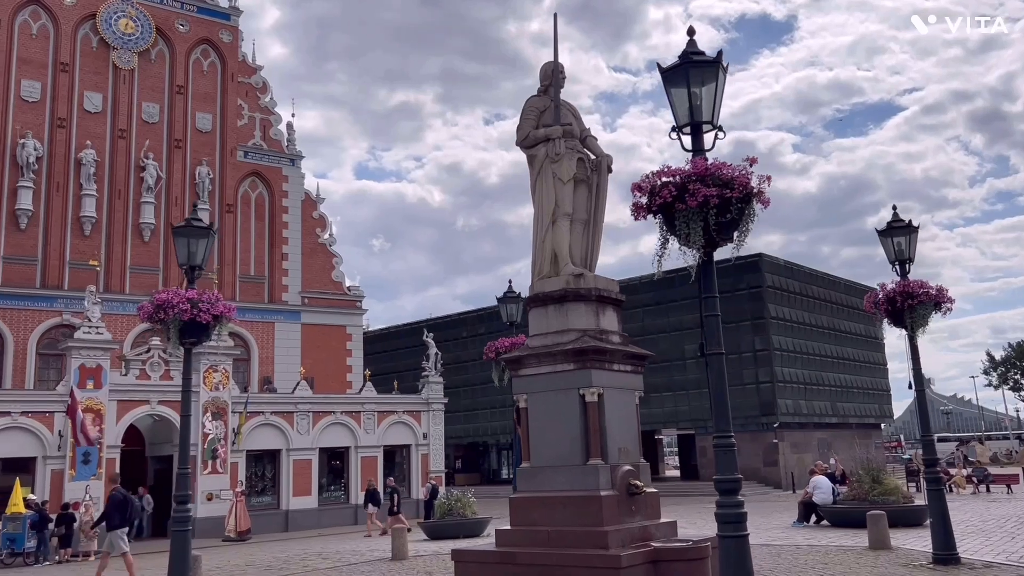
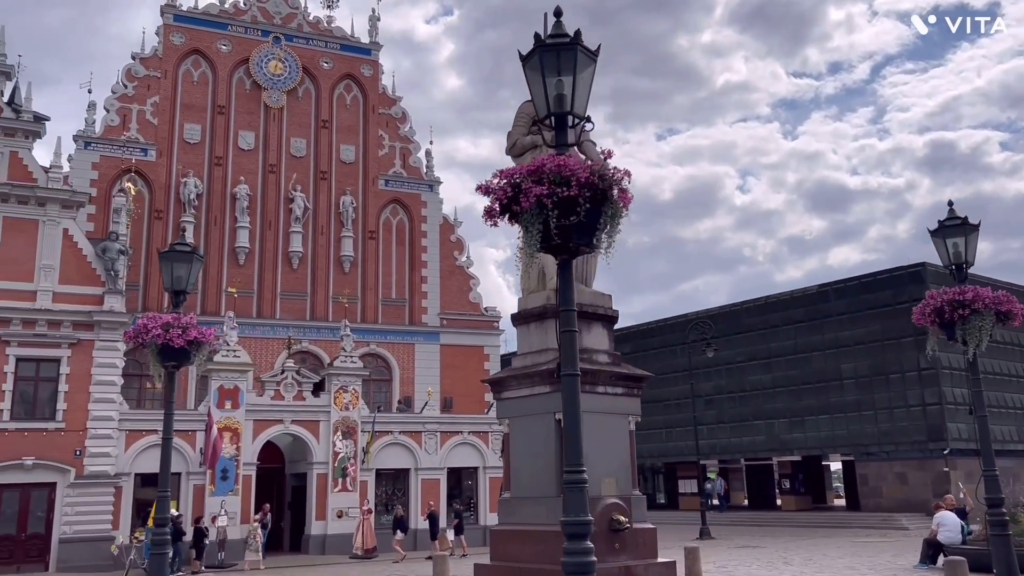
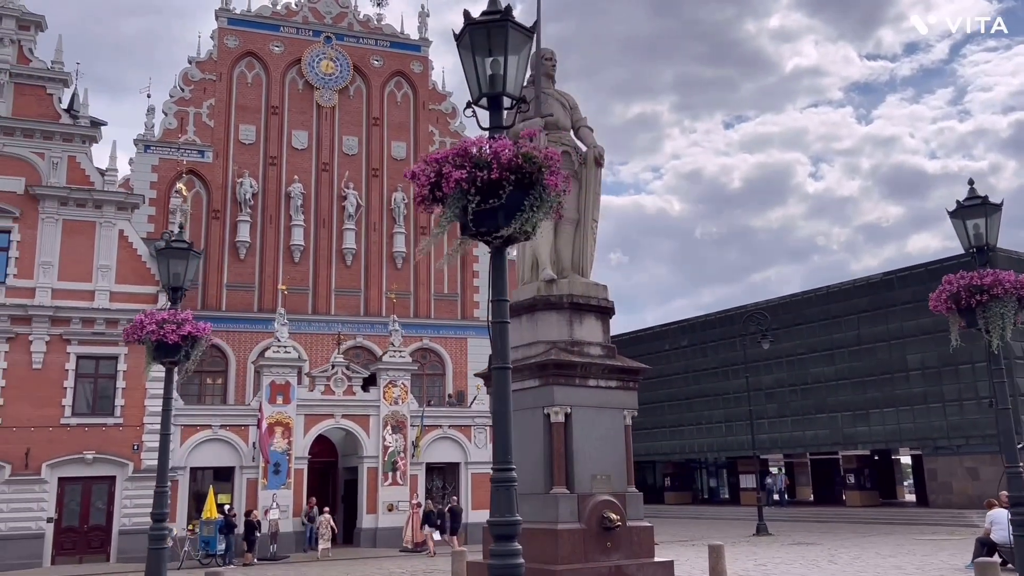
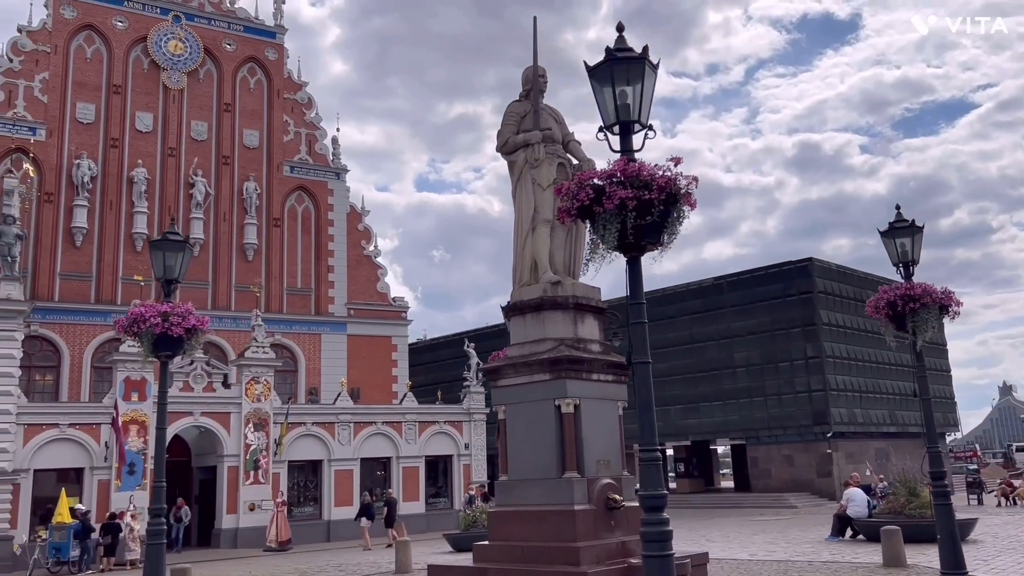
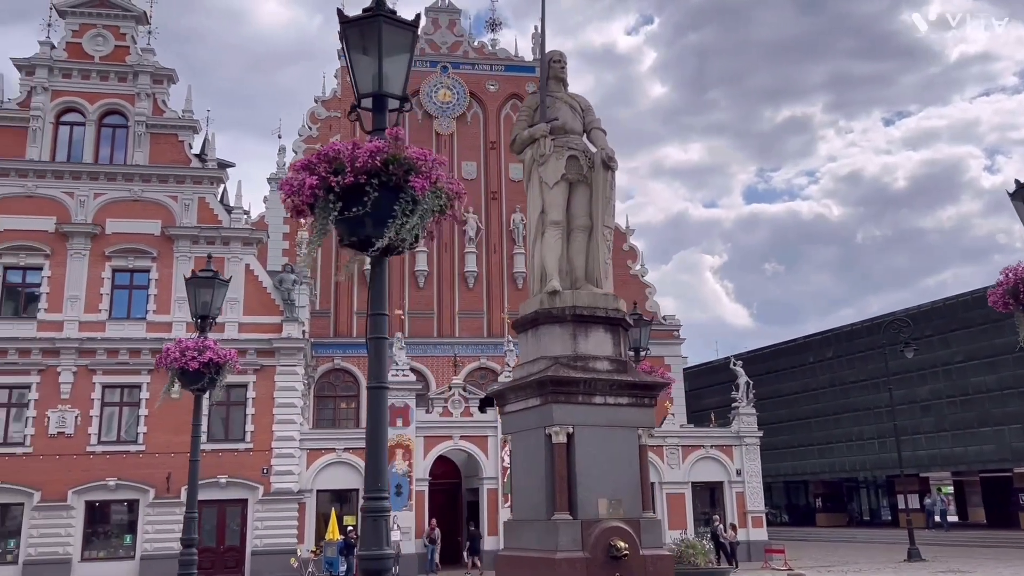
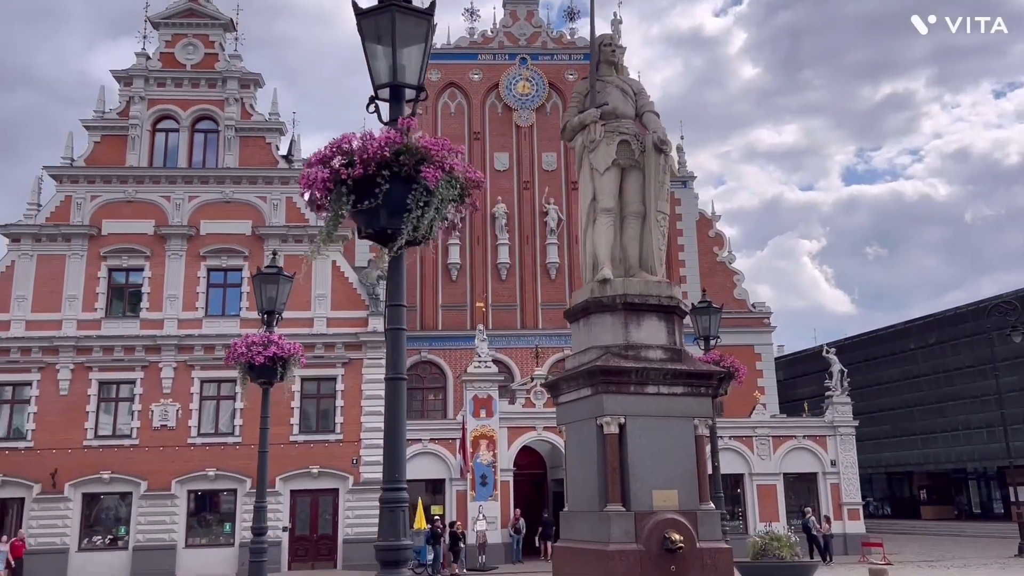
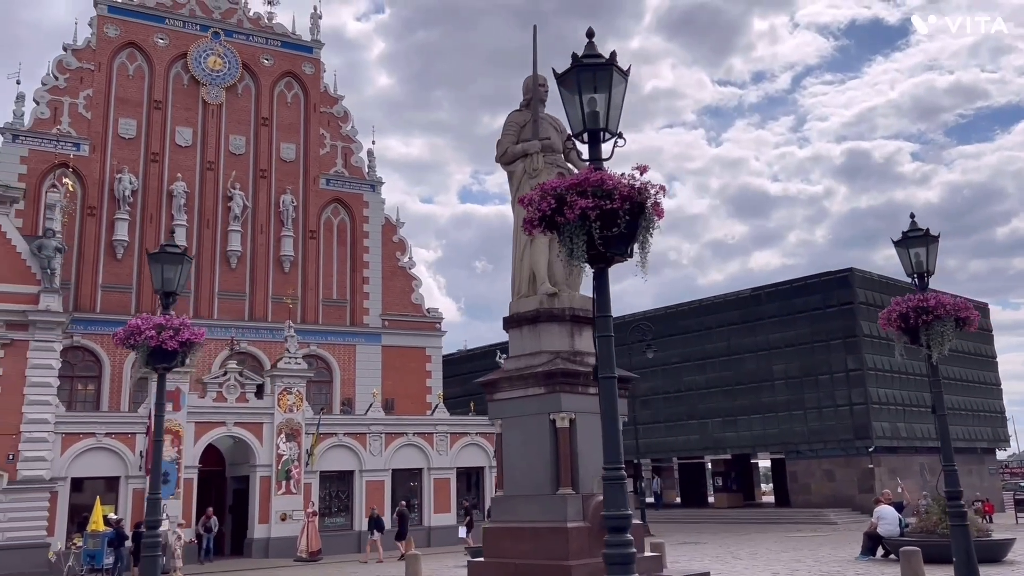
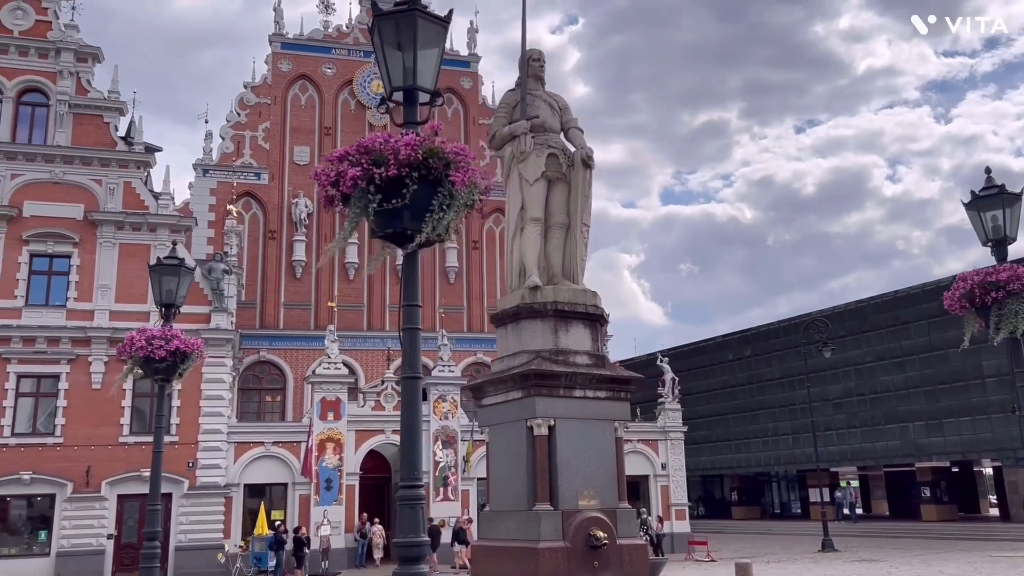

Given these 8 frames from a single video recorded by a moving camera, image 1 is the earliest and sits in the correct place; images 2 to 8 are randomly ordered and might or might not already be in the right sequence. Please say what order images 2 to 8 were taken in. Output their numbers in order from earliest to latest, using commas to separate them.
4, 7, 2, 3, 8, 5, 6
